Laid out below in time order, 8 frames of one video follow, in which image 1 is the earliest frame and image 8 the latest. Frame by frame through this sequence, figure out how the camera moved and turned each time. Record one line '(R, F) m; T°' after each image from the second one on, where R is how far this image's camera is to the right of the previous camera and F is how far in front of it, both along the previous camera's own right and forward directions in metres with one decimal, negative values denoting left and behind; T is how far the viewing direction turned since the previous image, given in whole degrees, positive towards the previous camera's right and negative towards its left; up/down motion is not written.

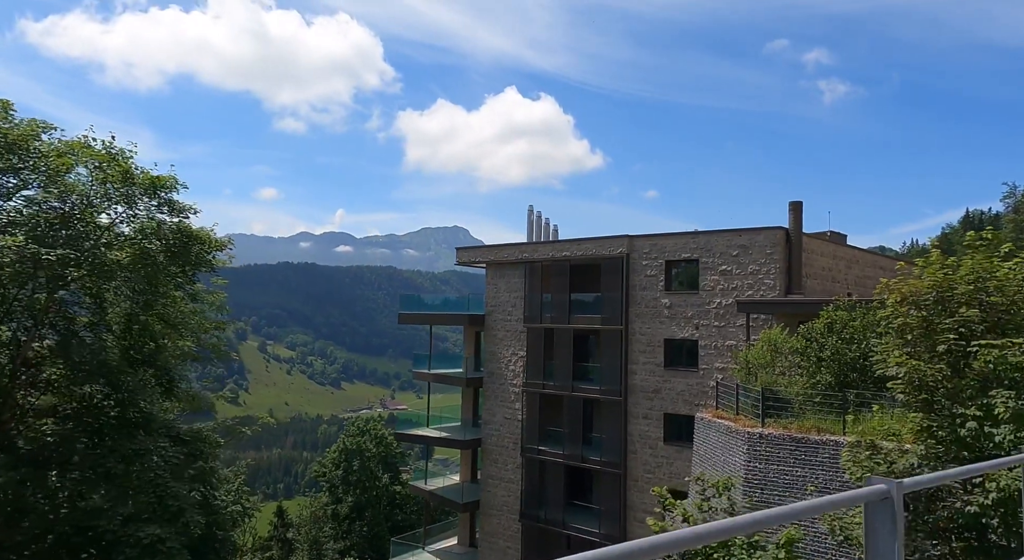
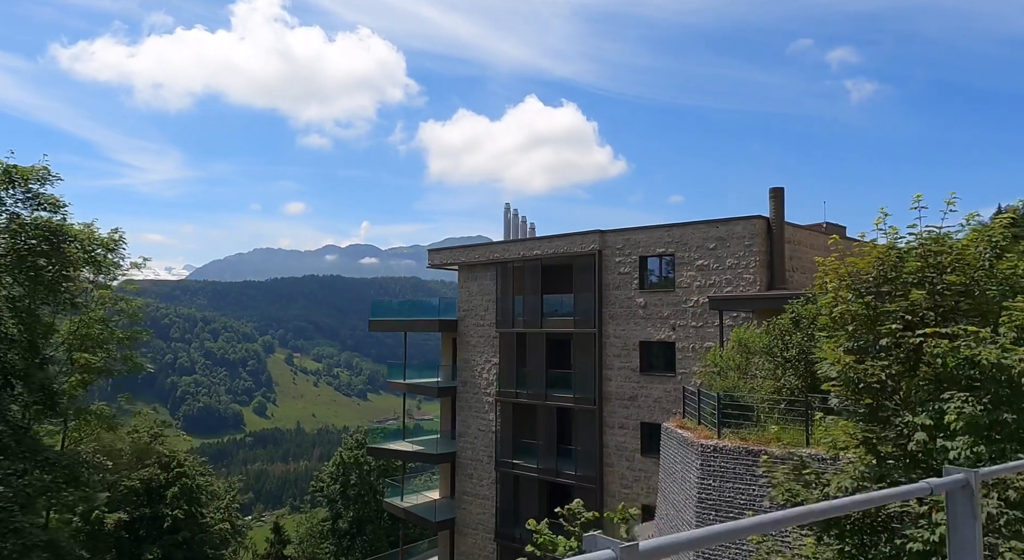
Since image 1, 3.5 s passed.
(+1.8, +1.7) m; -2°
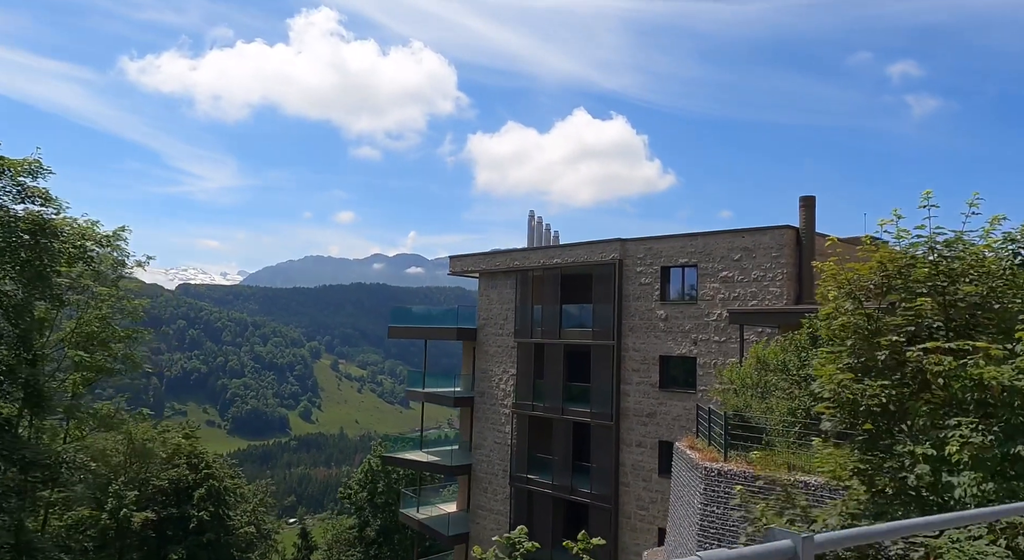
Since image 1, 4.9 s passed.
(+0.8, +0.8) m; -3°
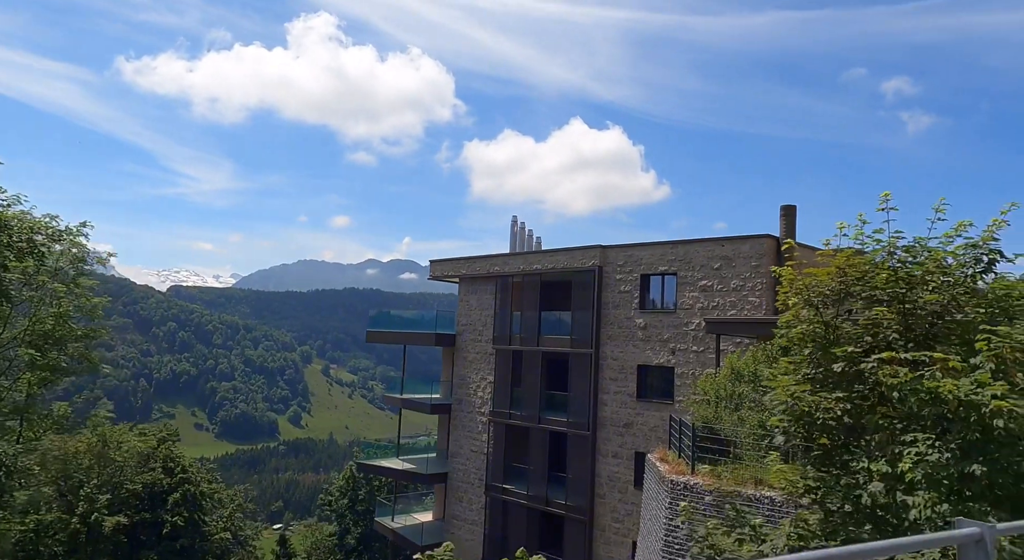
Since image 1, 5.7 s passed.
(+0.4, +0.4) m; 0°
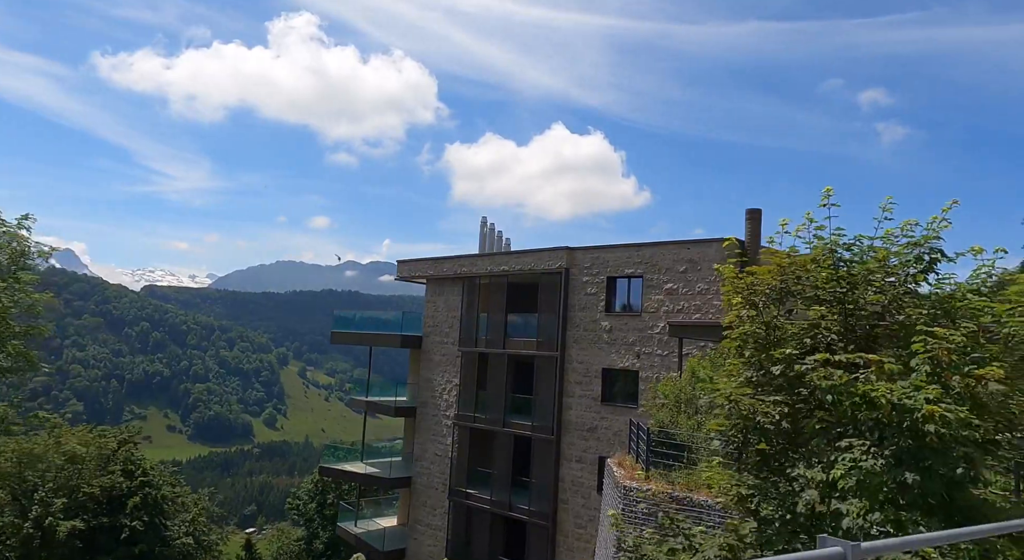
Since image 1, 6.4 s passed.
(+0.4, +0.3) m; +1°
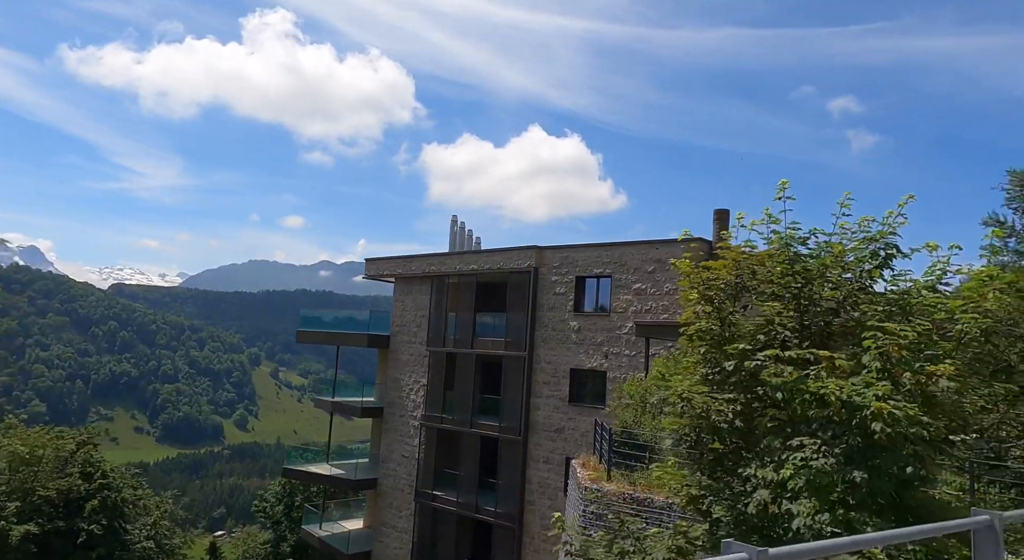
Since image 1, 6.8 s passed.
(+0.2, +0.2) m; +2°
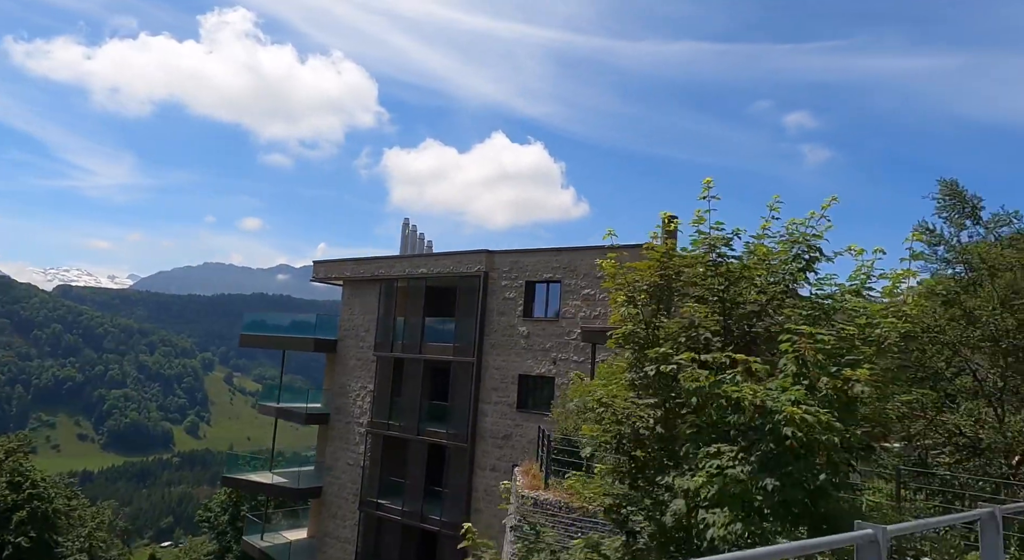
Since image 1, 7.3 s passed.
(+0.3, +0.2) m; +3°
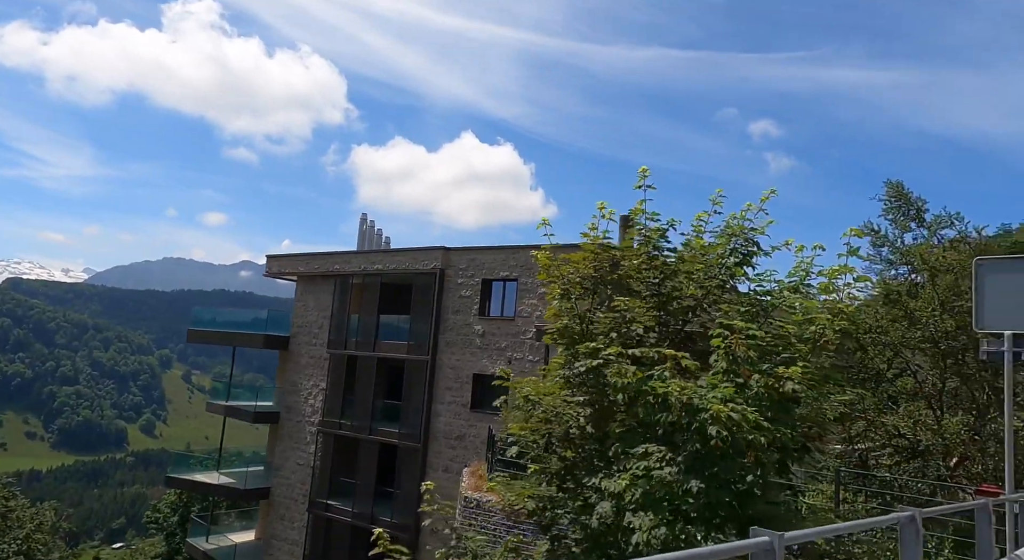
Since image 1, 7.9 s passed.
(+0.2, +0.2) m; +3°
